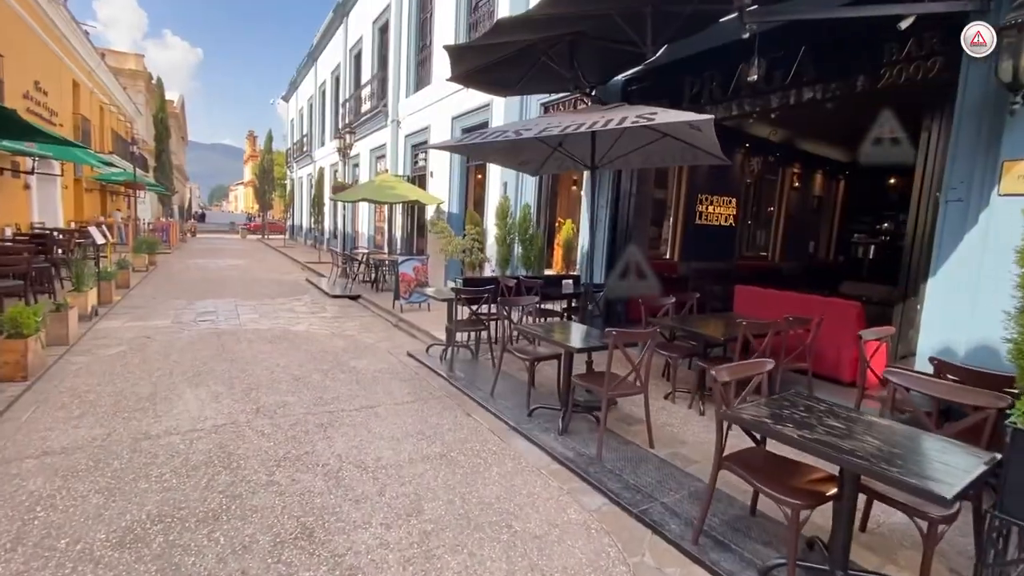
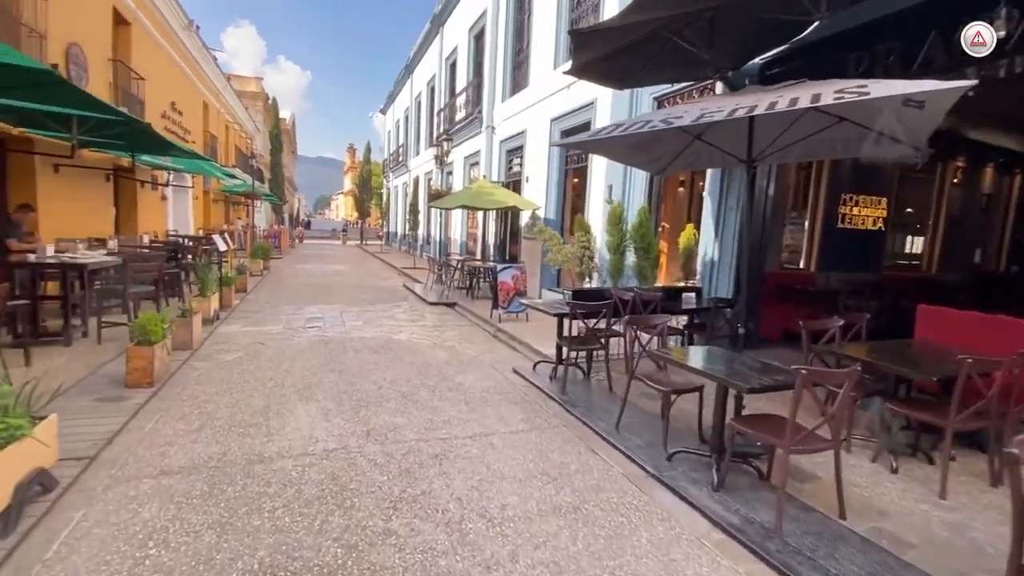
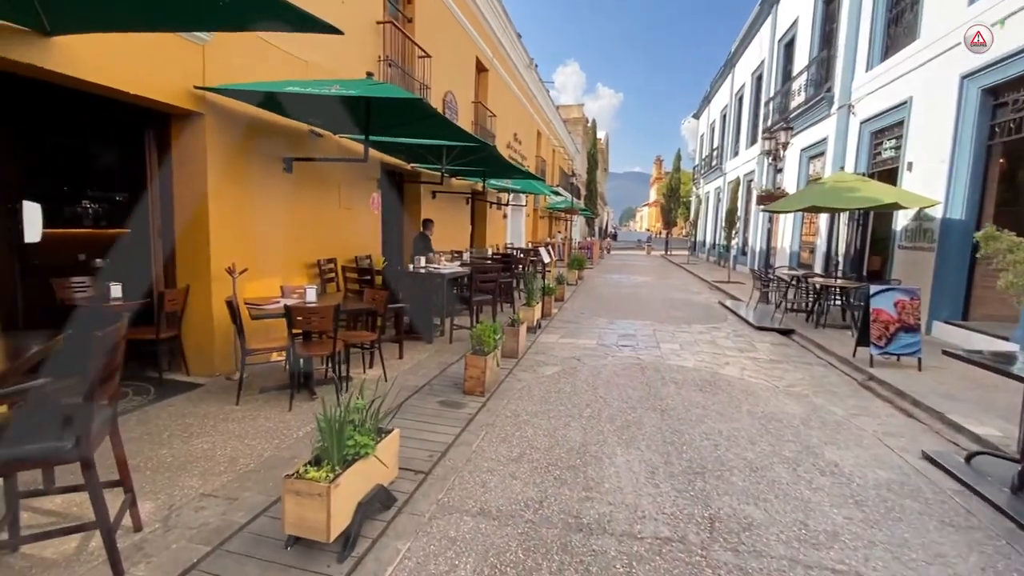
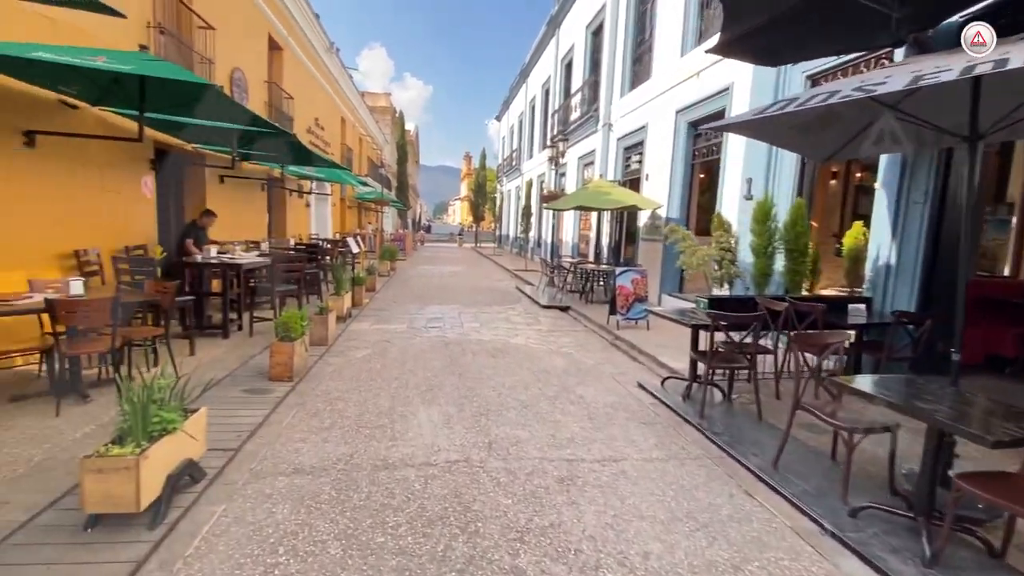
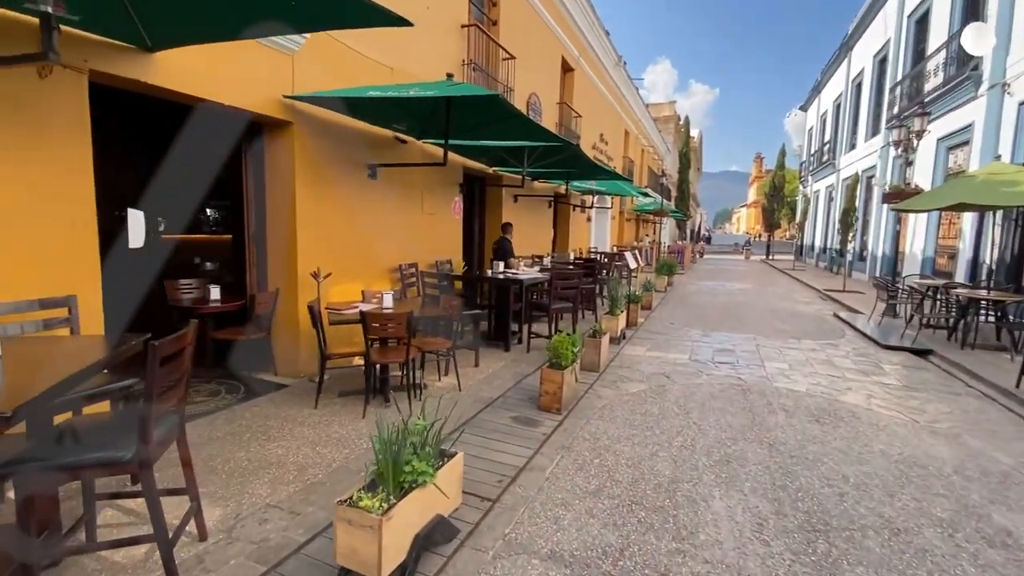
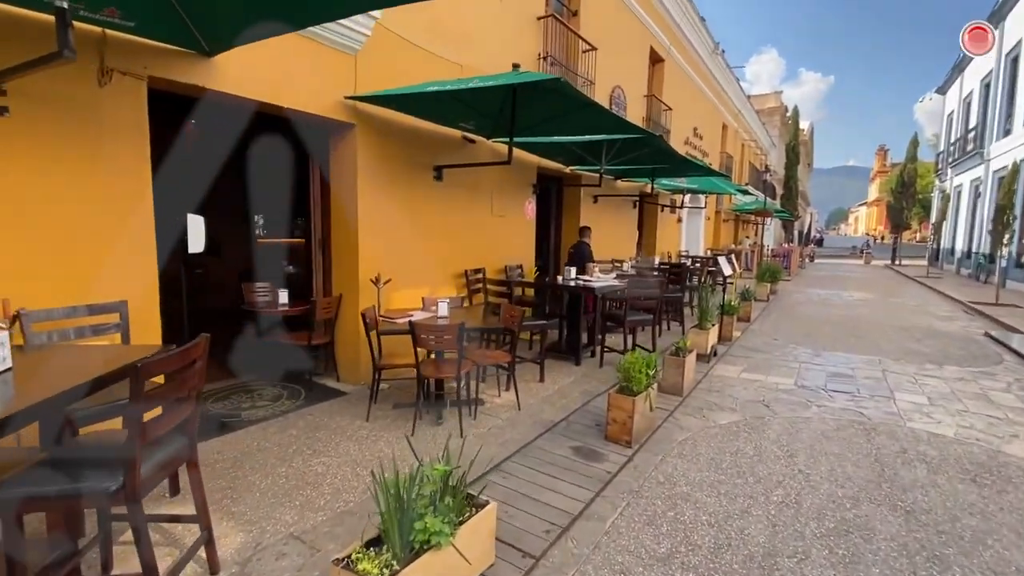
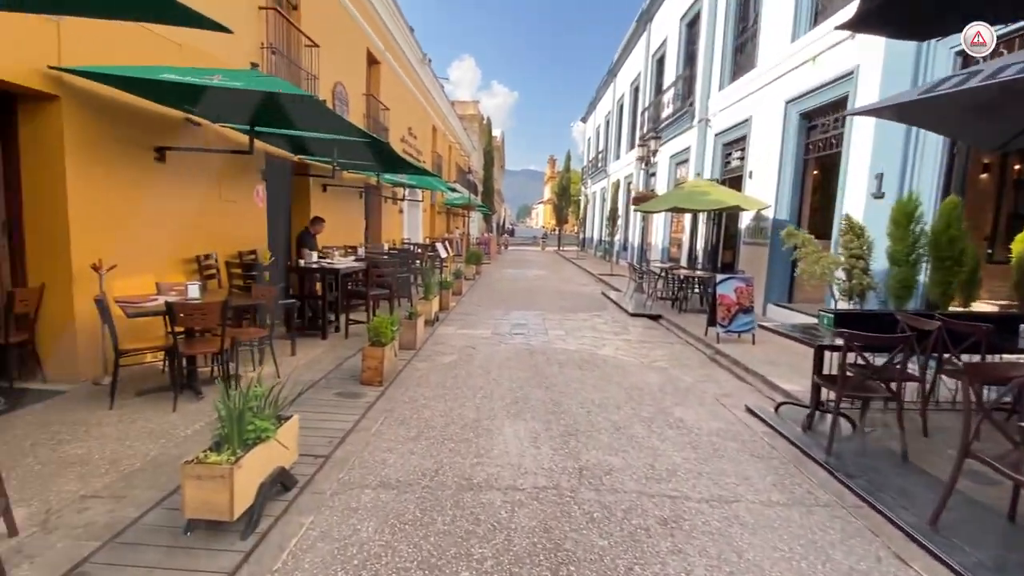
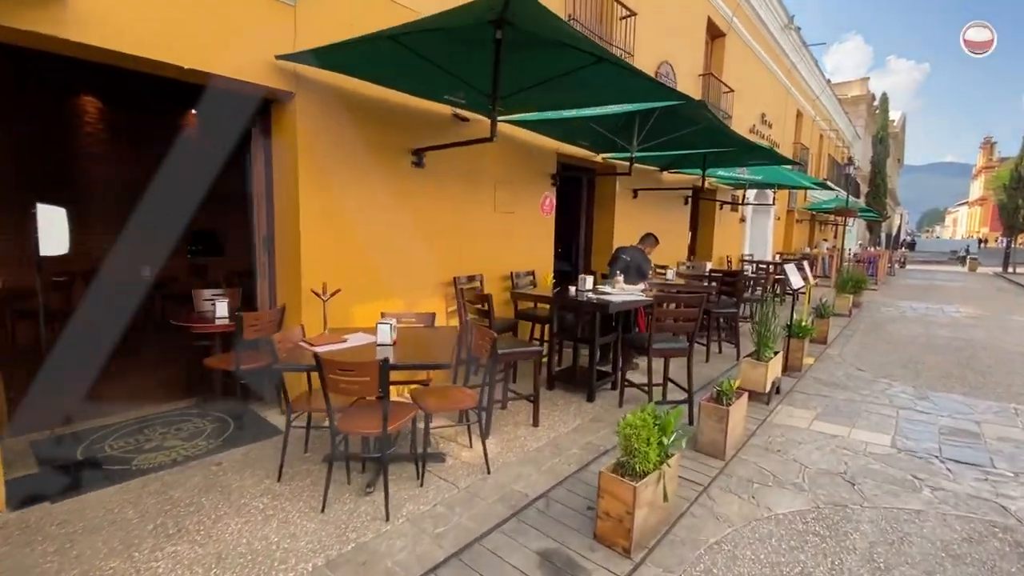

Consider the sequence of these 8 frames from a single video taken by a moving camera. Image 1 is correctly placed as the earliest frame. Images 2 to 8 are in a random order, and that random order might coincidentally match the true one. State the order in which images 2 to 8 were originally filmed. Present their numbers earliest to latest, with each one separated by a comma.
2, 4, 7, 3, 5, 6, 8
